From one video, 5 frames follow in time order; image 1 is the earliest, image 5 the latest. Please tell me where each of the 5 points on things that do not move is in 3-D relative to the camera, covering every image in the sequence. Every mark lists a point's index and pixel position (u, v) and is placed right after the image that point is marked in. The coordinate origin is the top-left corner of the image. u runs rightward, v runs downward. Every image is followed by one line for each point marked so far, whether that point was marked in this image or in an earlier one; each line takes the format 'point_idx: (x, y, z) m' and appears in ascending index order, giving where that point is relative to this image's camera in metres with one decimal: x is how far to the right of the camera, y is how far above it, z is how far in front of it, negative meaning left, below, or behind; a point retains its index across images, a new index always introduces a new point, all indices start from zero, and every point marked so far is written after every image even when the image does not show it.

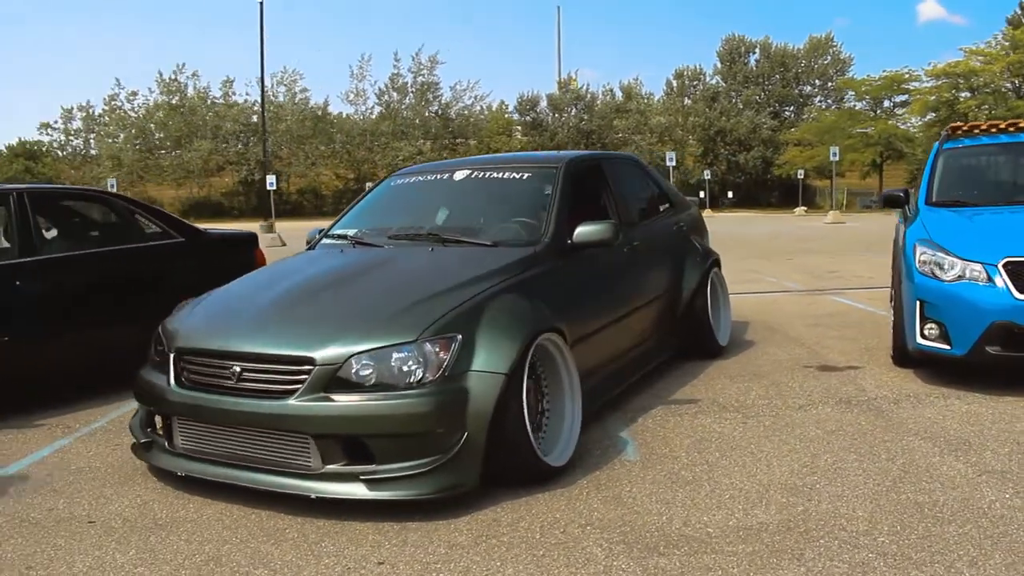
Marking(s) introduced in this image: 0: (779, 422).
0: (+1.4, -0.7, +4.5) m
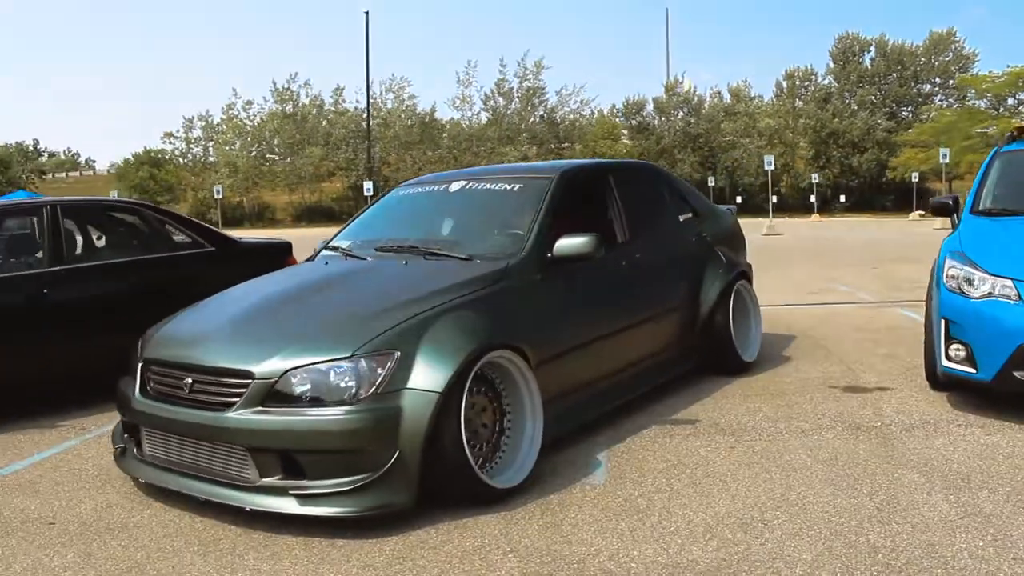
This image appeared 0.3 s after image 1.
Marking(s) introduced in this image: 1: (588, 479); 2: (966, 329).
0: (+1.3, -0.8, +4.2) m
1: (+0.3, -0.9, +3.9) m
2: (+2.4, -0.2, +4.5) m
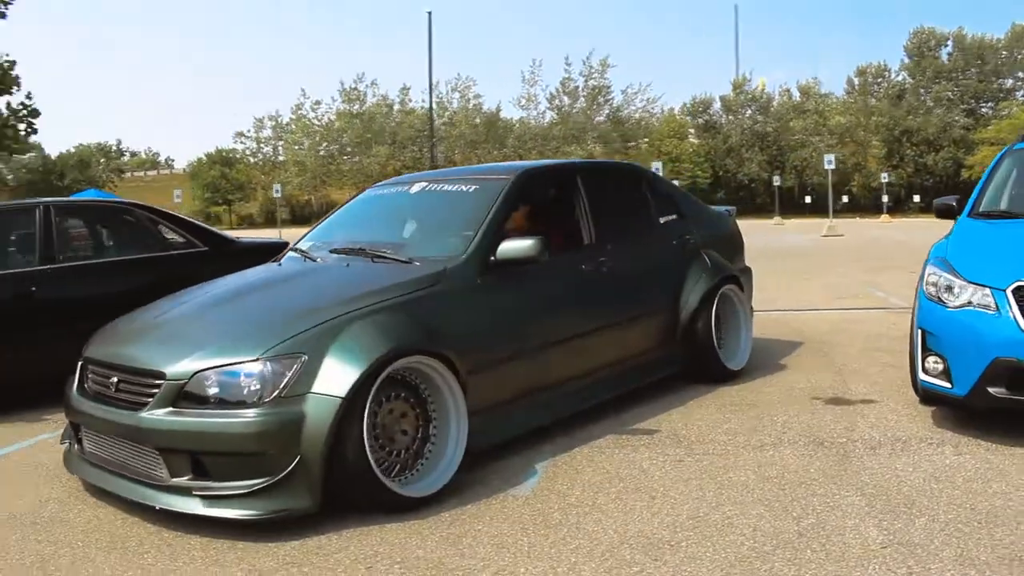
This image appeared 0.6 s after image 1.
0: (+1.0, -0.8, +4.0) m
1: (0.0, -0.9, +3.7) m
2: (+2.1, -0.3, +4.2) m
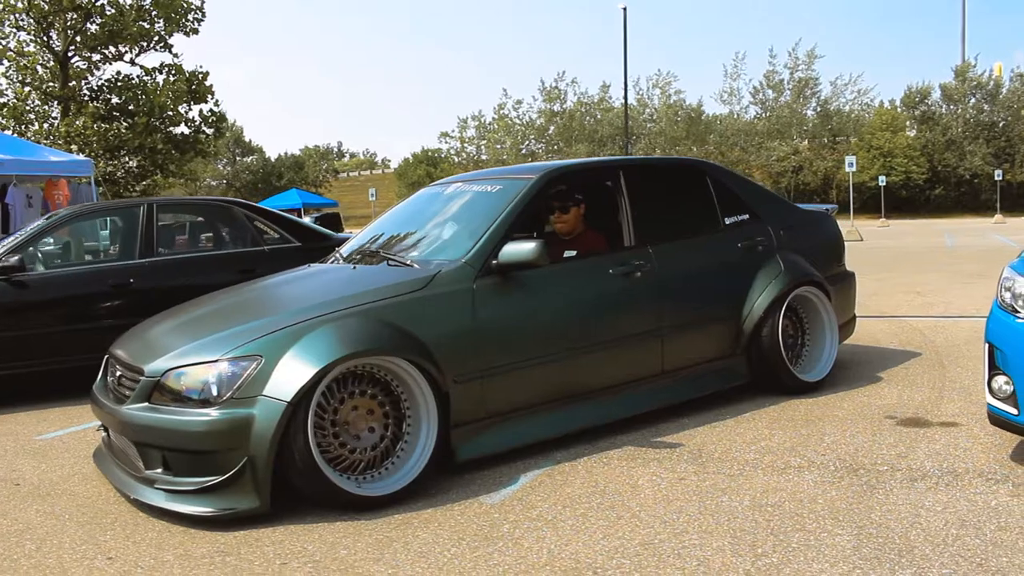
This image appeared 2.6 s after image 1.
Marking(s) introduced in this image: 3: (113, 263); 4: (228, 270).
0: (+0.9, -0.8, +3.6) m
1: (-0.1, -0.9, +3.6) m
2: (+2.1, -0.3, +3.5) m
3: (-3.0, +0.2, +6.5) m
4: (-2.2, +0.2, +6.8) m
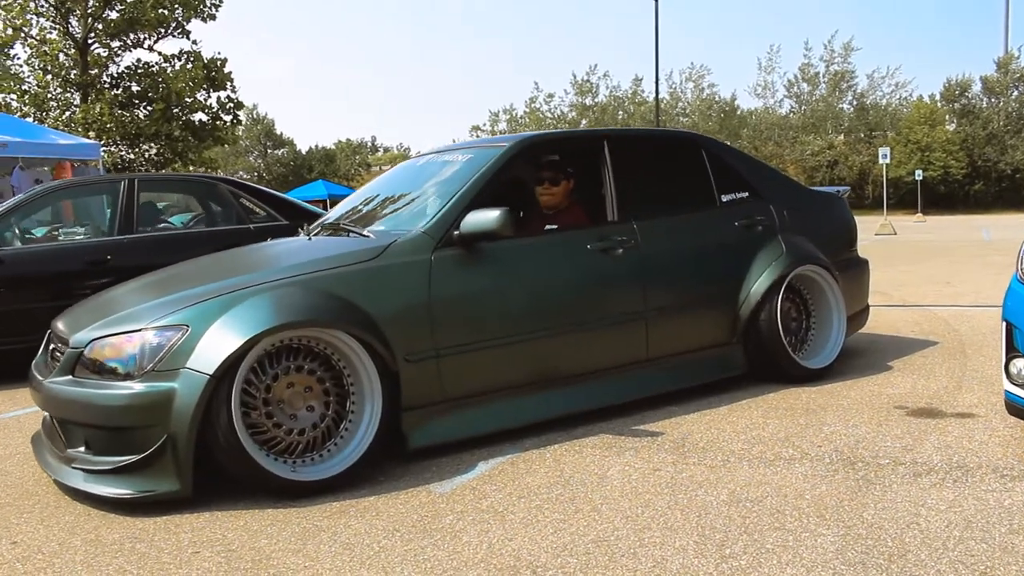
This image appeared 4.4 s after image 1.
0: (+0.7, -0.7, +3.2) m
1: (-0.3, -0.7, +3.2) m
2: (+1.9, -0.2, +3.1) m
3: (-3.1, +0.4, +6.2) m
4: (-2.3, +0.3, +6.5) m
